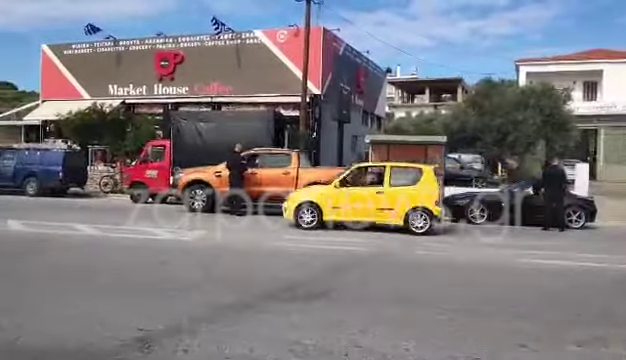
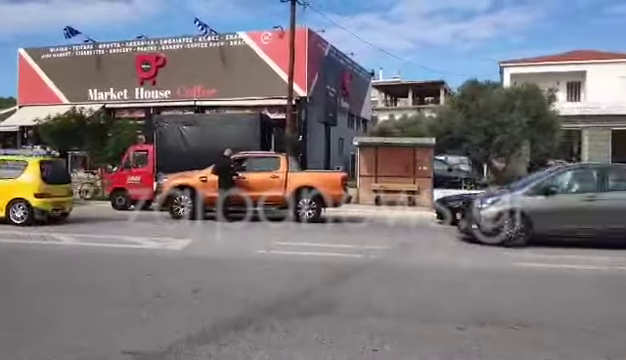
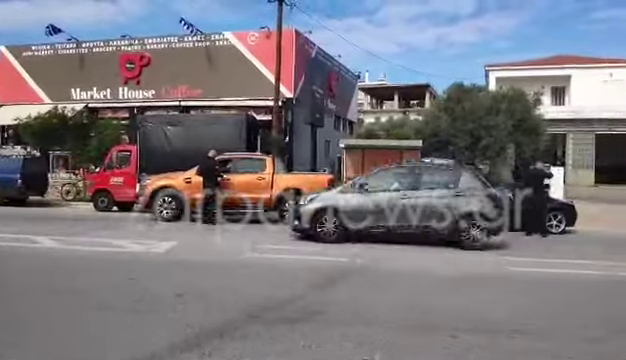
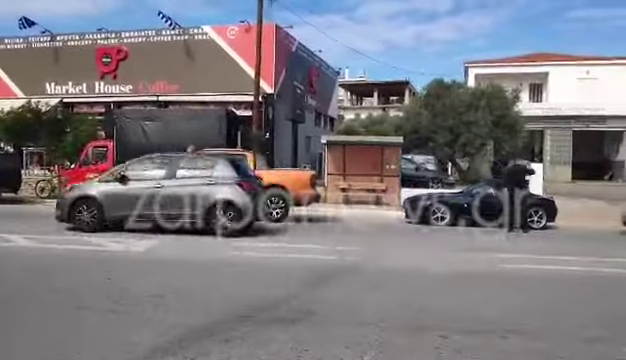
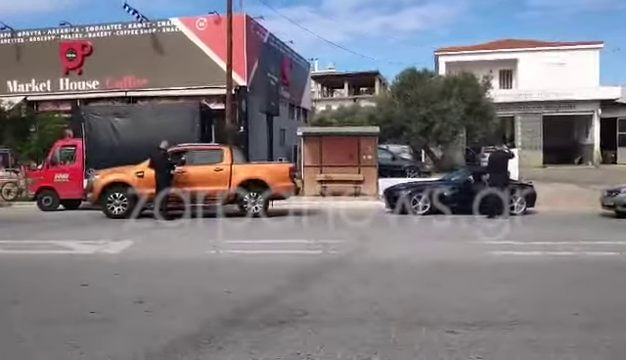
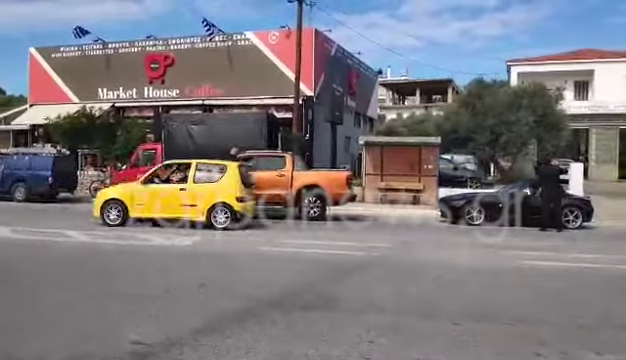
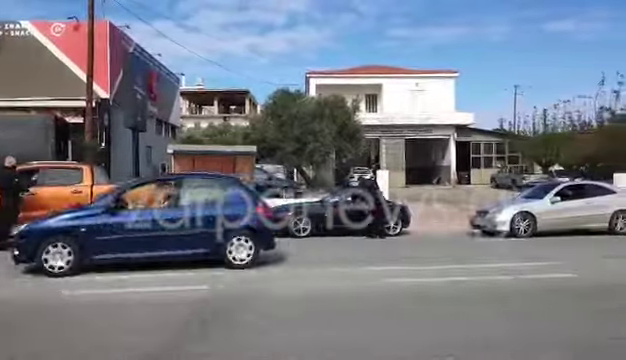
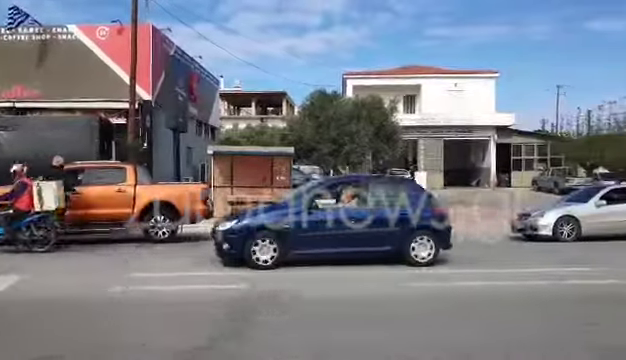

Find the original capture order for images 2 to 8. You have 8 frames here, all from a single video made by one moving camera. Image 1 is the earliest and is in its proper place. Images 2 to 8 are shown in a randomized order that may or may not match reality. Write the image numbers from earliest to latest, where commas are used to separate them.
6, 2, 3, 4, 5, 8, 7
